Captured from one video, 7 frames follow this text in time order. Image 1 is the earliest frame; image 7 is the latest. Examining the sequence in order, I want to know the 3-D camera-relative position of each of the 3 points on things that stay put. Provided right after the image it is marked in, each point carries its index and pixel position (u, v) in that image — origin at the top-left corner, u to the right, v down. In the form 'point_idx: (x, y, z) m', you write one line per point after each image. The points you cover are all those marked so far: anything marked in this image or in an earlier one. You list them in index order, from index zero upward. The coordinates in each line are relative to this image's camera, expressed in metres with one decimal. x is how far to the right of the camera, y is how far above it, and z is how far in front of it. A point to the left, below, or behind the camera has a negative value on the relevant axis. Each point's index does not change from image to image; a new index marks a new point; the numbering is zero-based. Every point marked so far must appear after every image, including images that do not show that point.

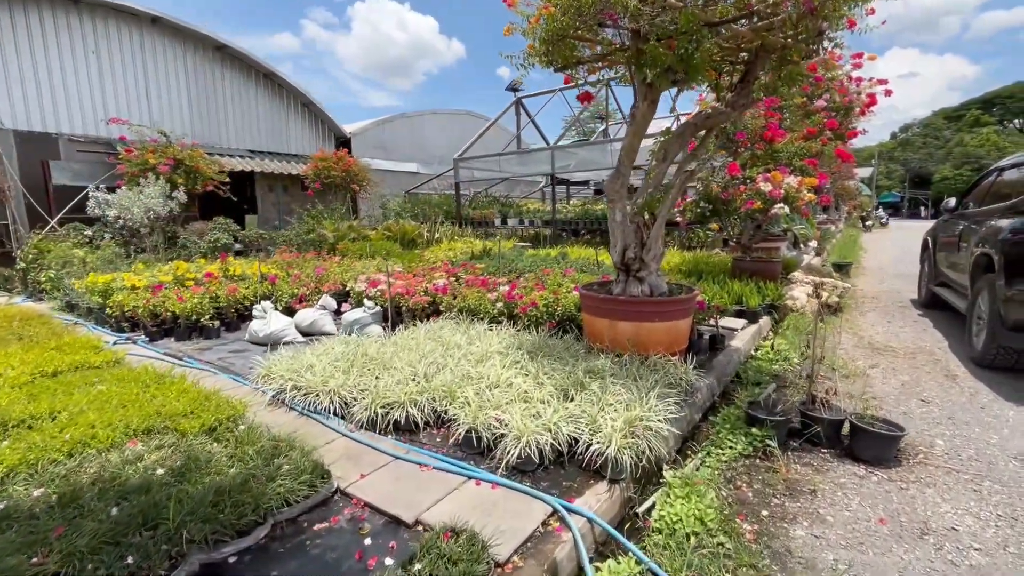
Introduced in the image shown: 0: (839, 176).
0: (+12.4, +4.3, +18.5) m
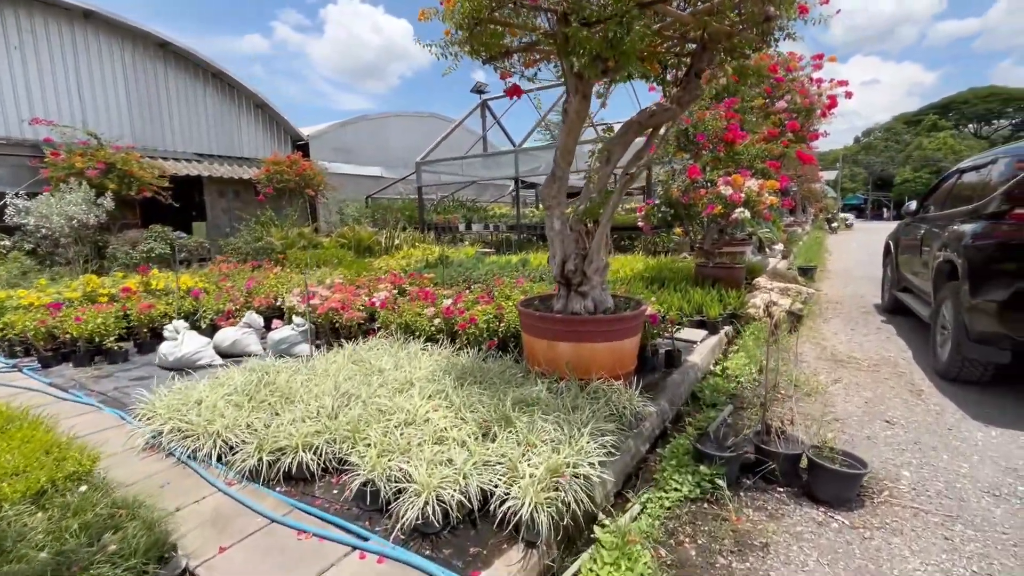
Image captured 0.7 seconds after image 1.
0: (+11.2, +4.2, +18.7) m
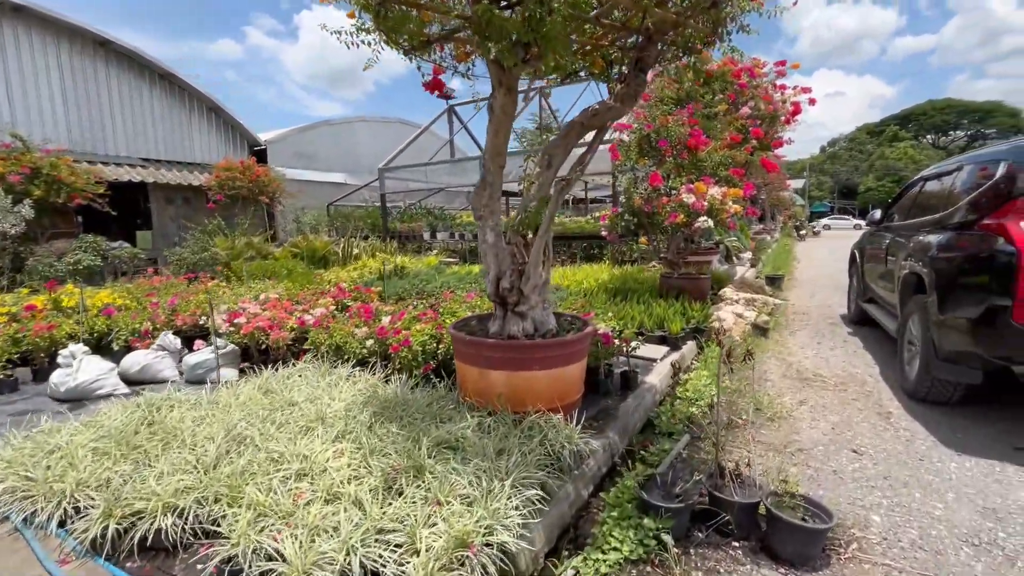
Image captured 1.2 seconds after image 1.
0: (+10.0, +3.9, +18.9) m
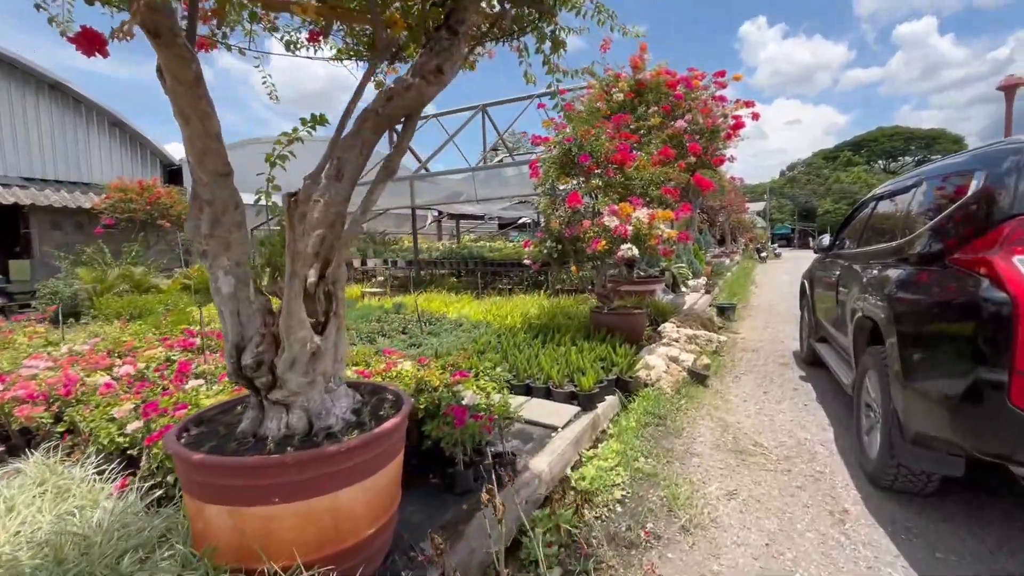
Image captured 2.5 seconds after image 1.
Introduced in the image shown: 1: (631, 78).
0: (+8.2, +3.0, +18.5) m
1: (+1.6, +2.8, +6.5) m
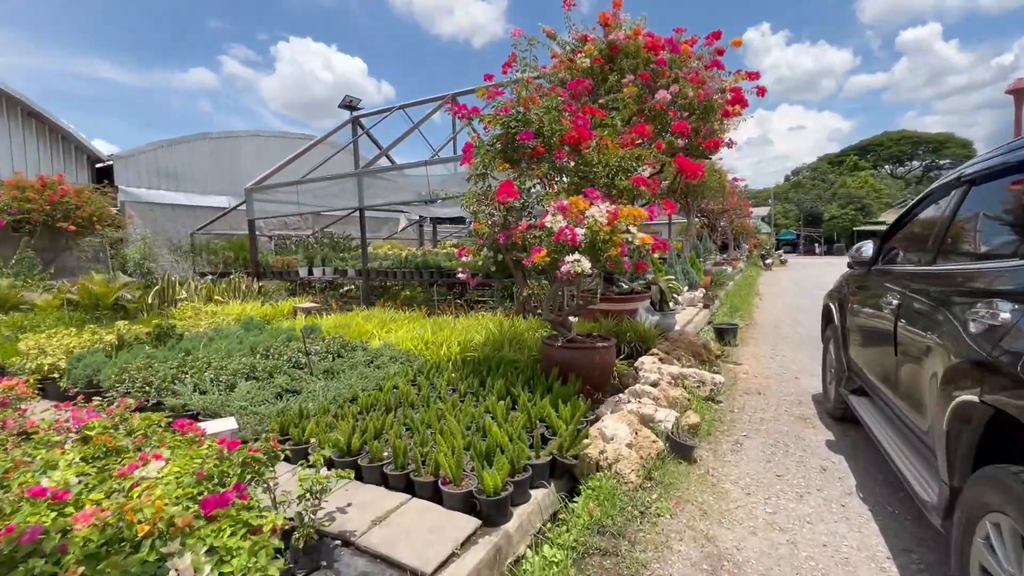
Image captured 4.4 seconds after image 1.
0: (+7.6, +2.6, +17.0) m
1: (+0.9, +2.6, +5.0) m
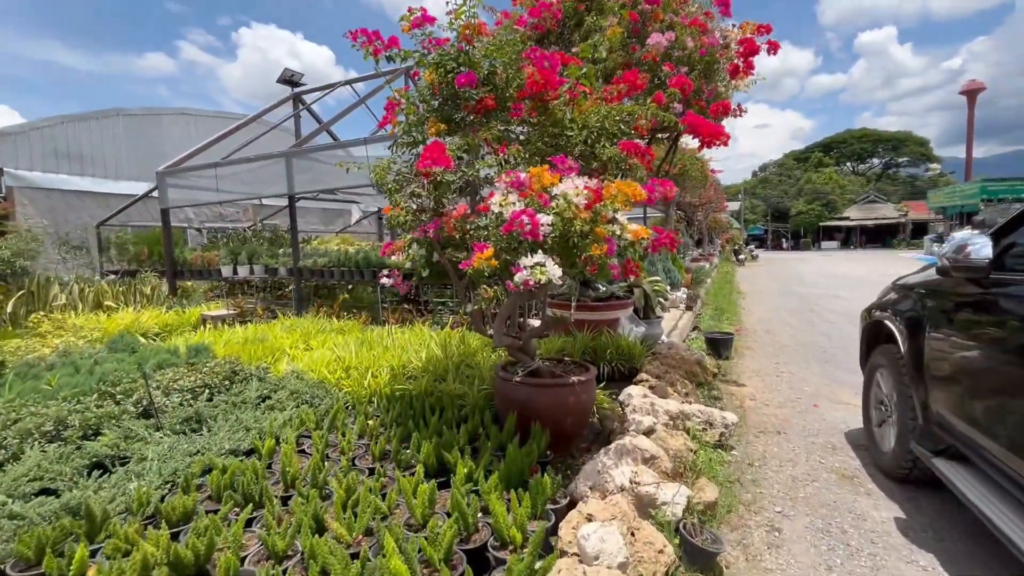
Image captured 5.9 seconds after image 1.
0: (+6.5, +2.7, +16.2) m
1: (+0.5, +2.5, +3.9) m
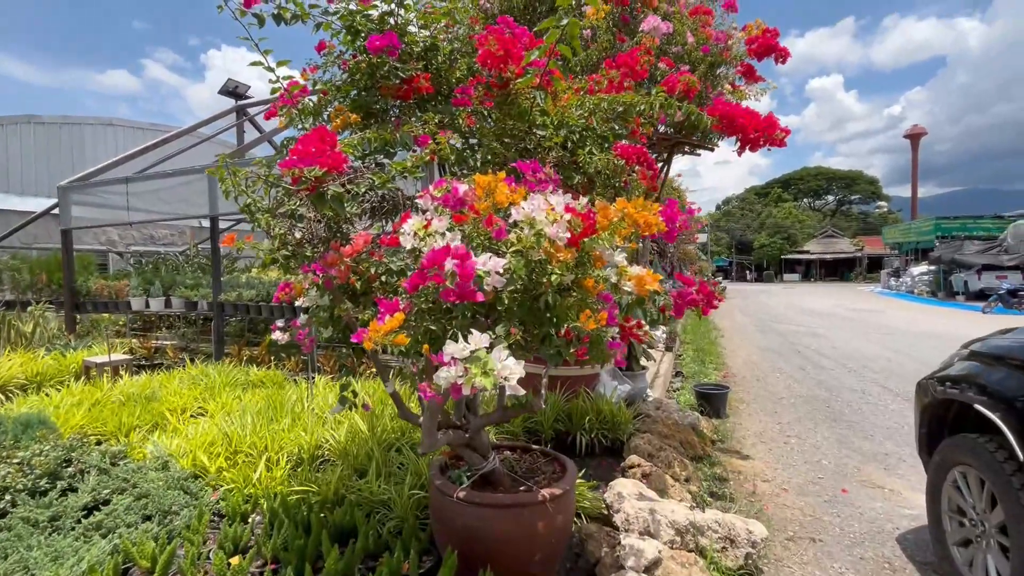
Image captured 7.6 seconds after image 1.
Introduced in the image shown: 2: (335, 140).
0: (+5.5, +1.6, +15.8) m
1: (+0.2, +2.2, +3.1) m
2: (-0.6, +0.5, +1.6) m
